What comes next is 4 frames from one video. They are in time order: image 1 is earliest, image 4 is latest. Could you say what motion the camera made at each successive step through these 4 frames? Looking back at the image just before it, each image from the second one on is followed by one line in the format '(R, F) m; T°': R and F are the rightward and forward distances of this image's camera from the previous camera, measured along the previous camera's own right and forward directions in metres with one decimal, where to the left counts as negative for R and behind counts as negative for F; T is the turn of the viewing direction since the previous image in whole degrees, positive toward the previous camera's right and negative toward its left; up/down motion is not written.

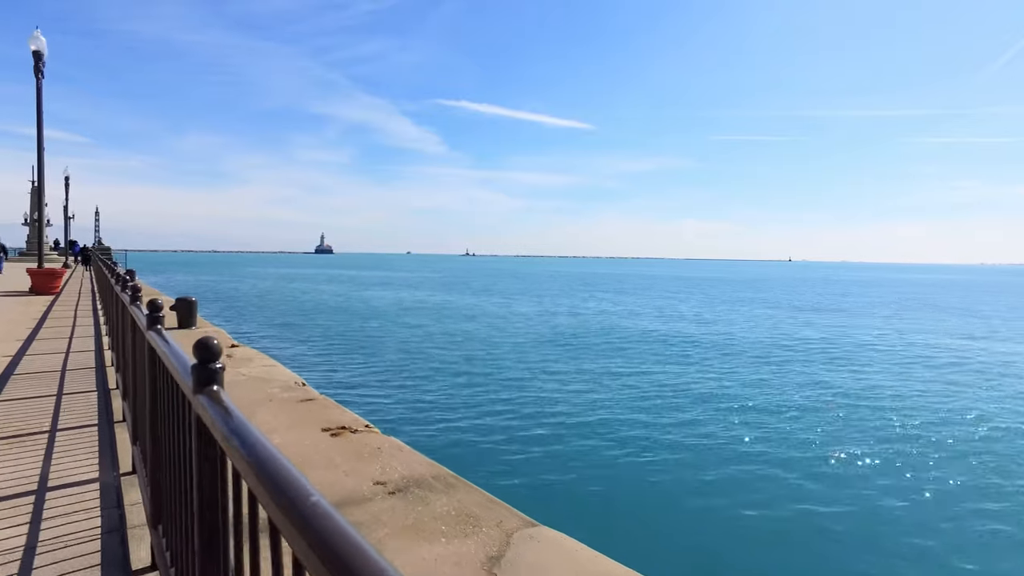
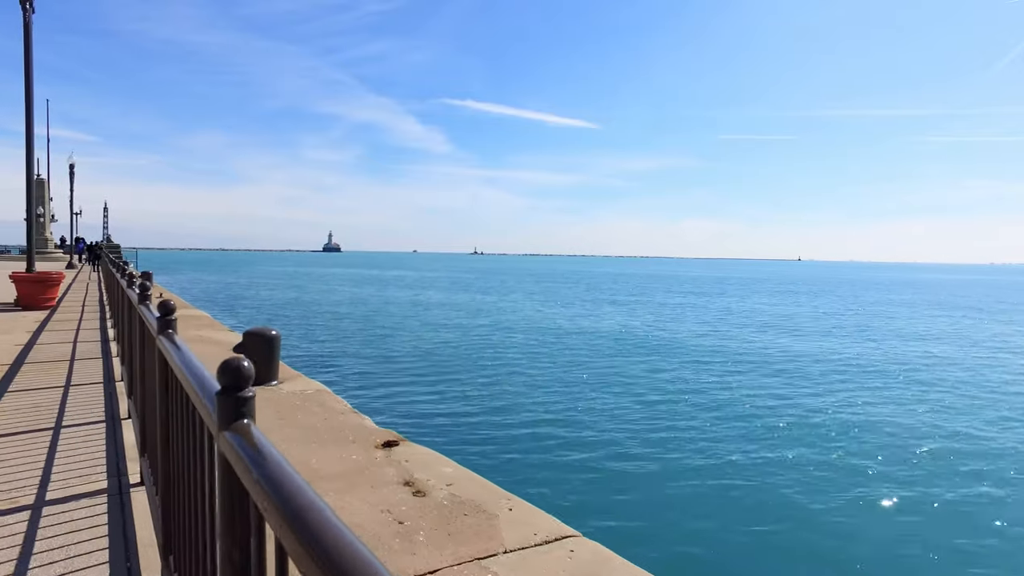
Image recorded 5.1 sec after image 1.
(-0.6, +1.0) m; 0°
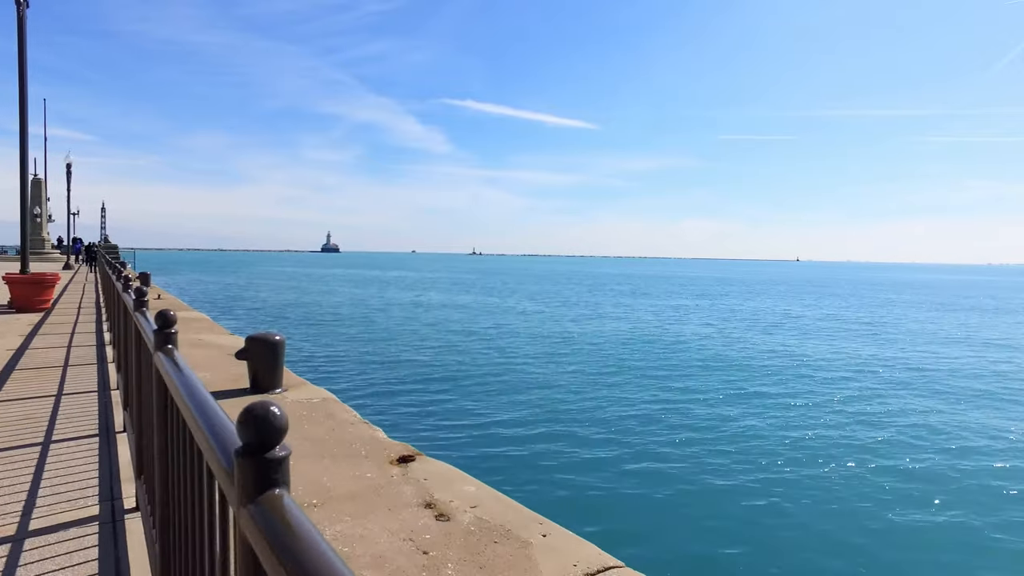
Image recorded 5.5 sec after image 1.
(+0.5, -0.6) m; 0°
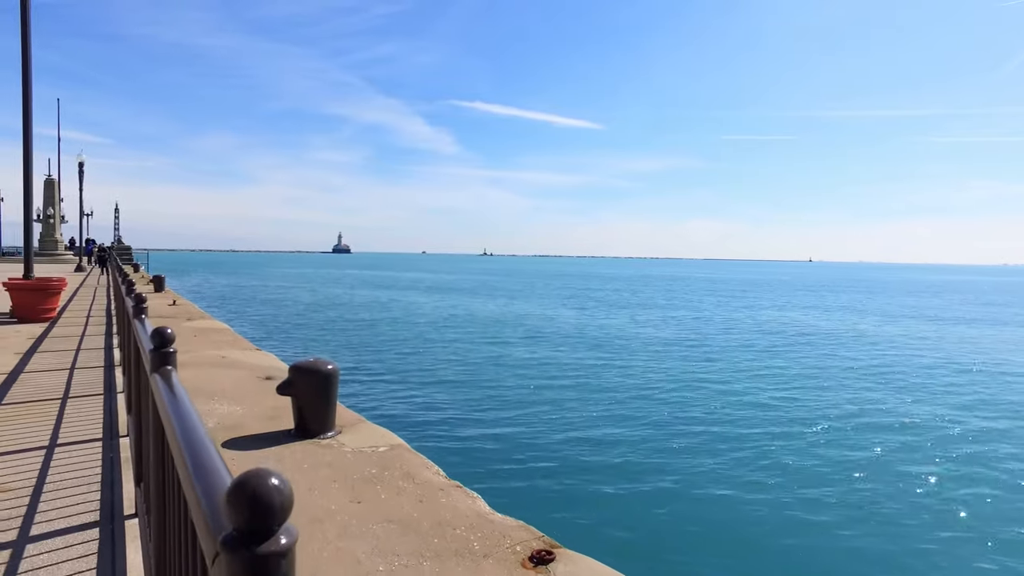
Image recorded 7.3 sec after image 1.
(-0.6, +0.9) m; -1°
